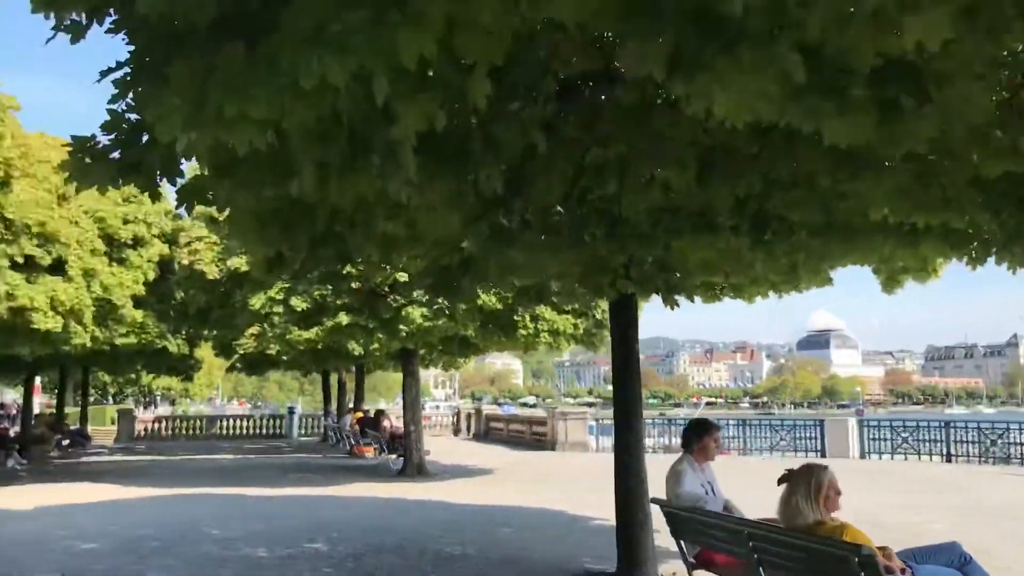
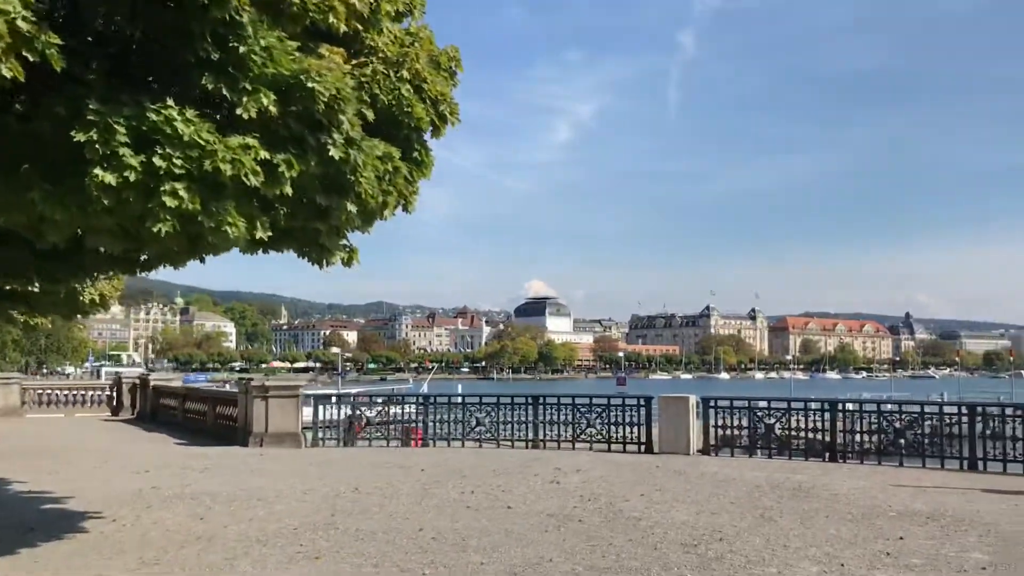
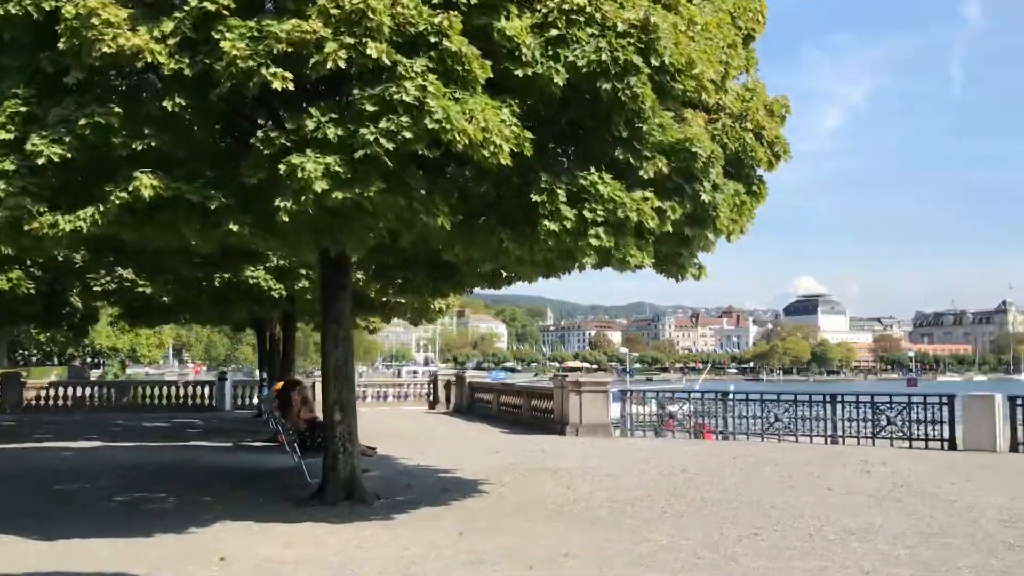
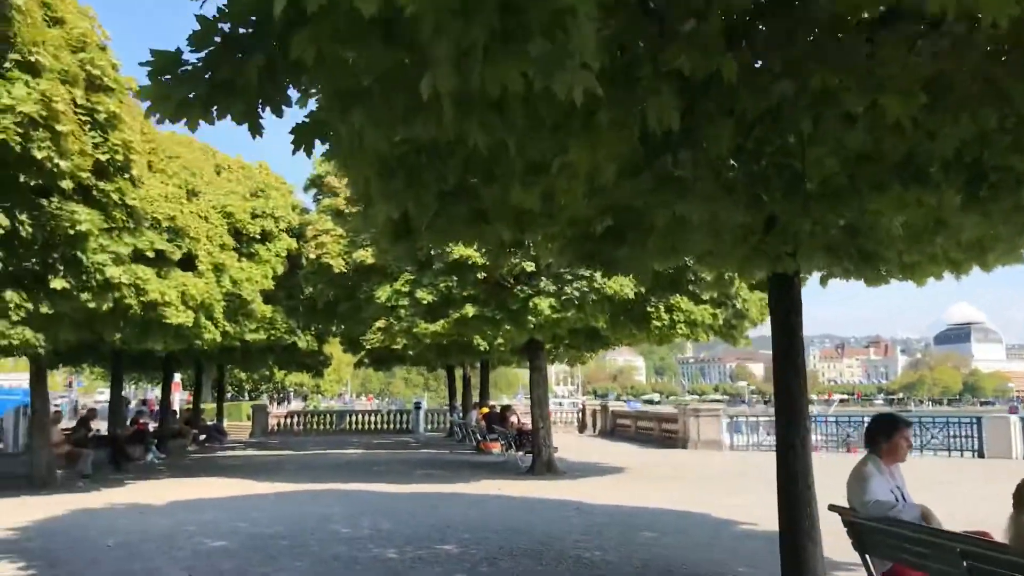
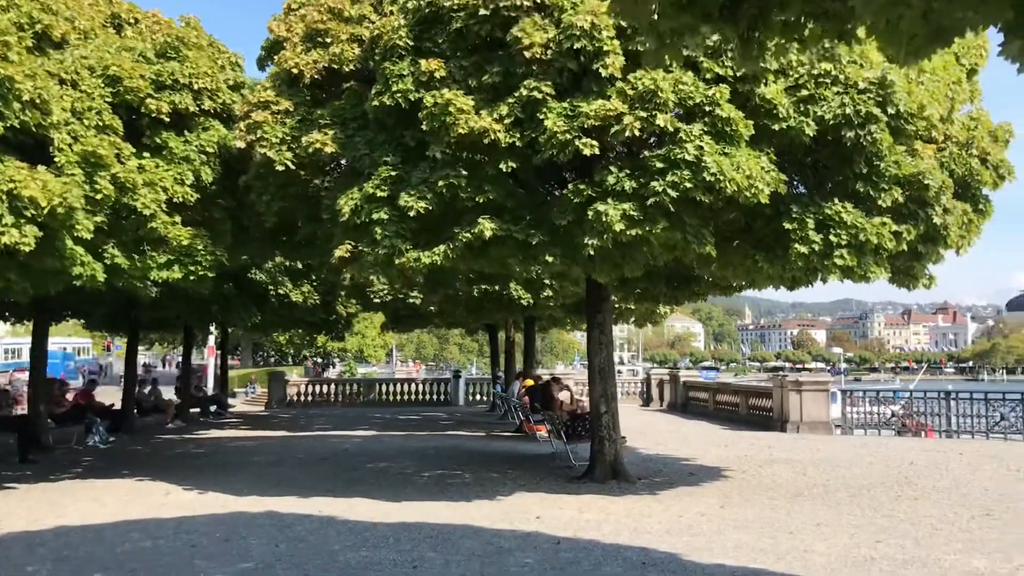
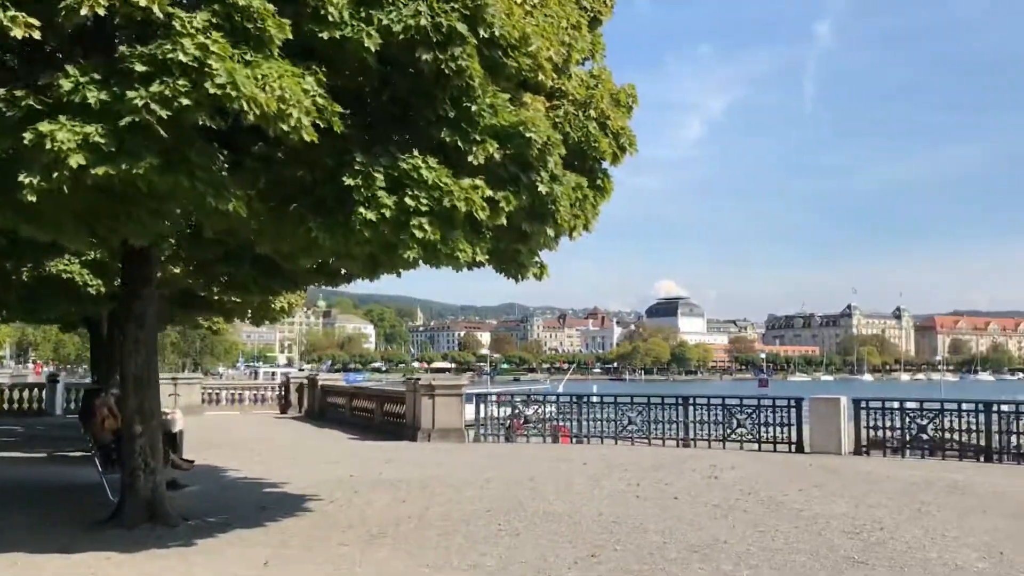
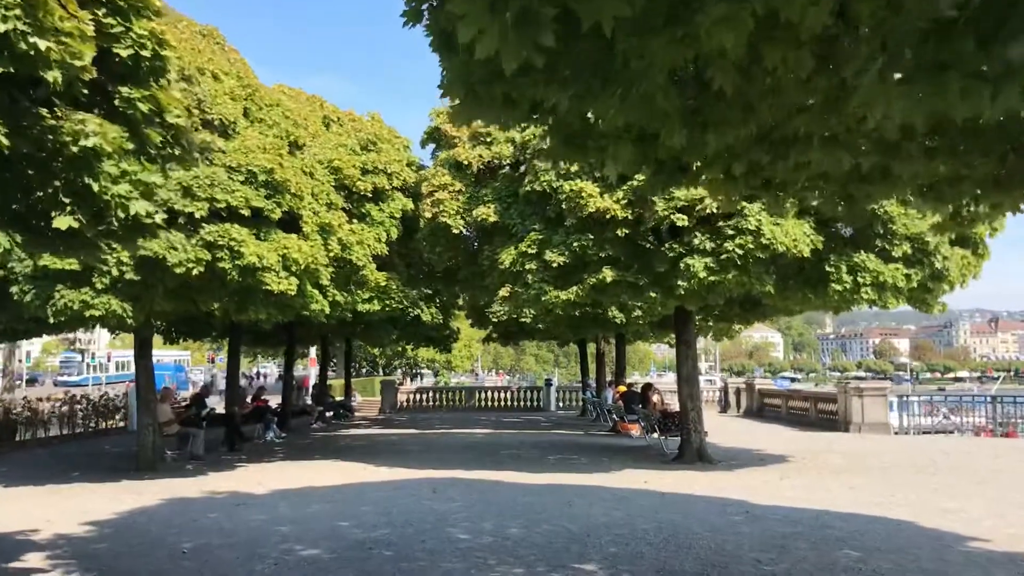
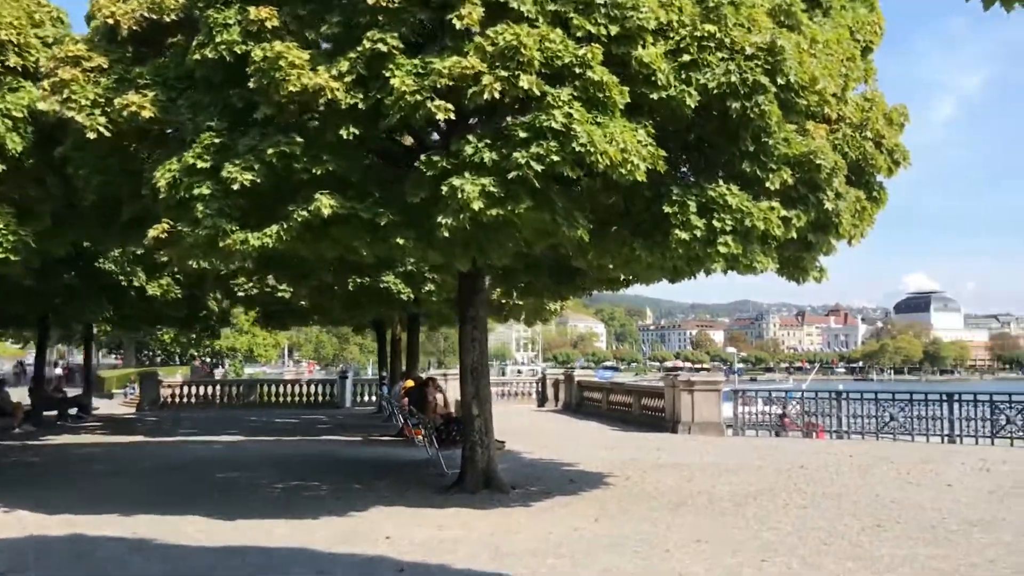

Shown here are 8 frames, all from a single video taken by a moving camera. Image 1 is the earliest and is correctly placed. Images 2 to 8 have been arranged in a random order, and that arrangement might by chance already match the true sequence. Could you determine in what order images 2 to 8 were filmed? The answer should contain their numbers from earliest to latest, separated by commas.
4, 7, 5, 8, 3, 6, 2
